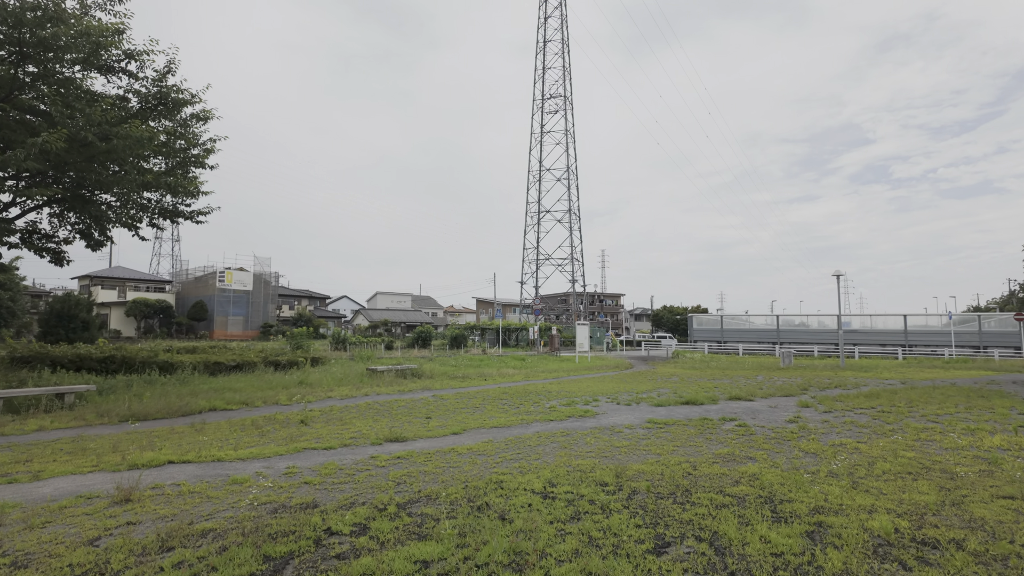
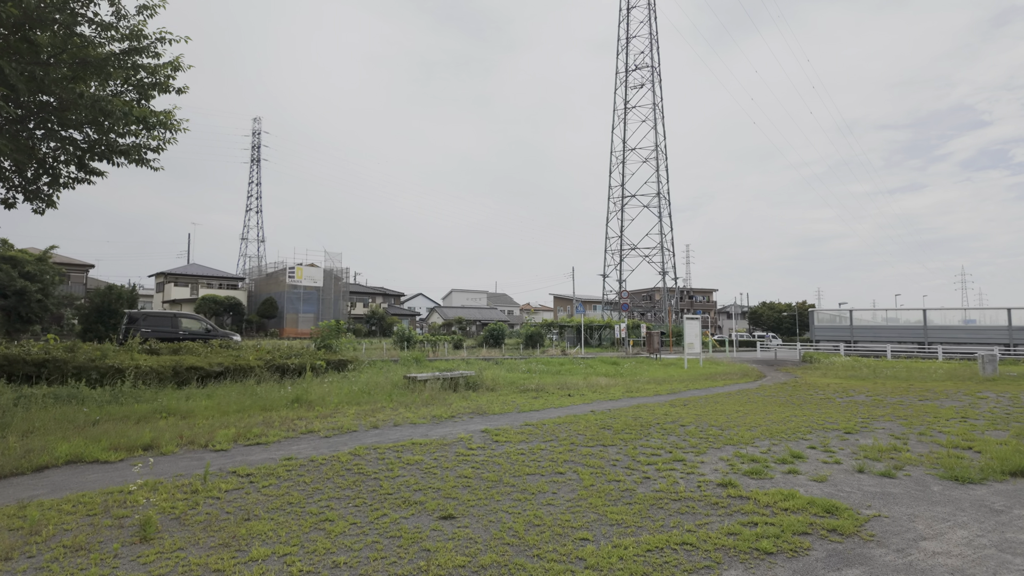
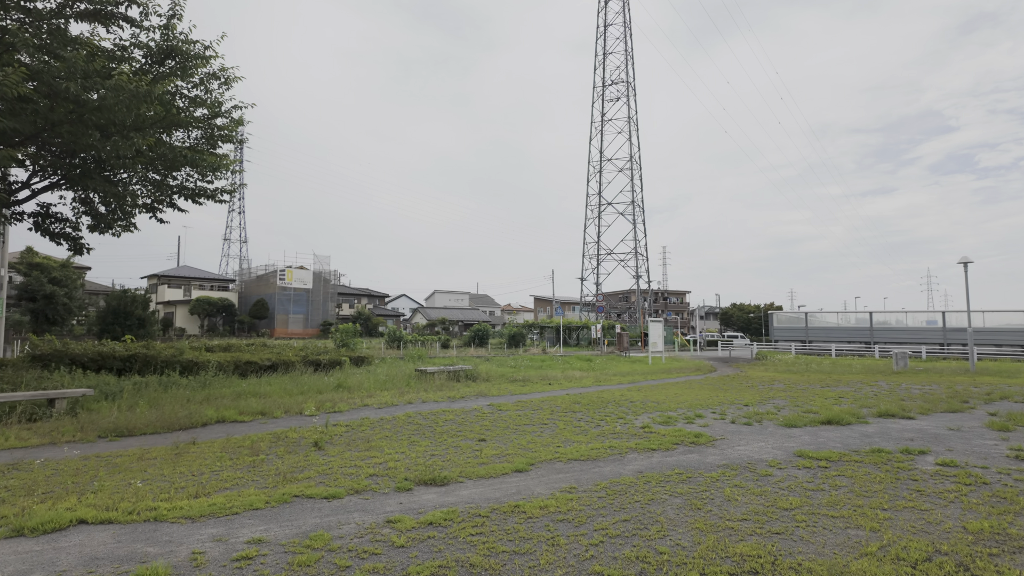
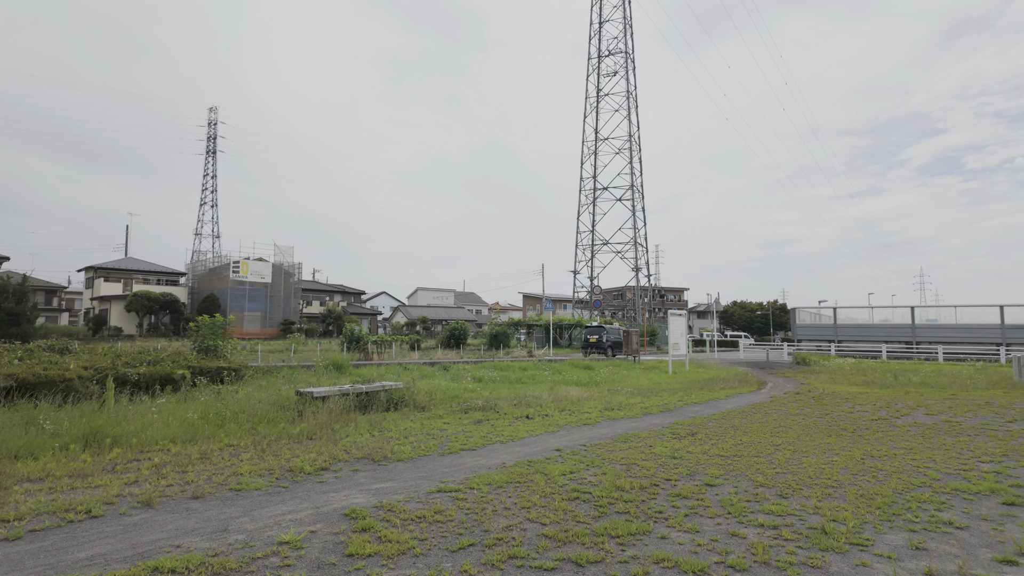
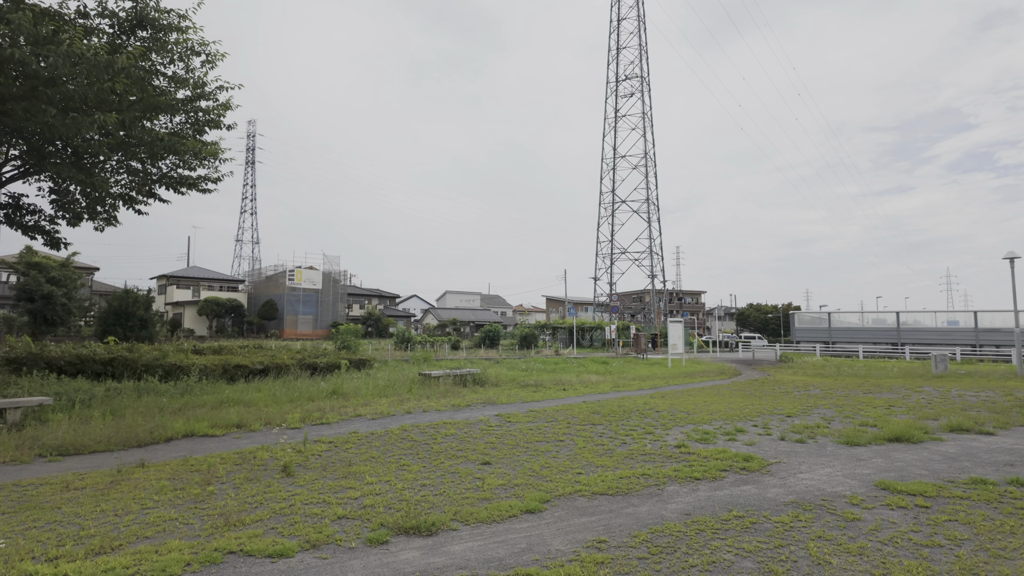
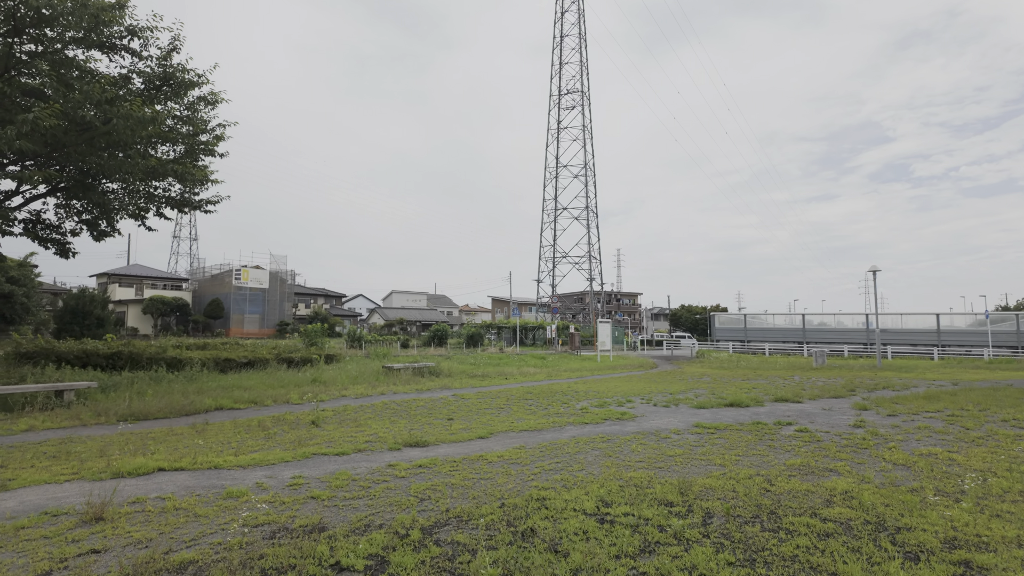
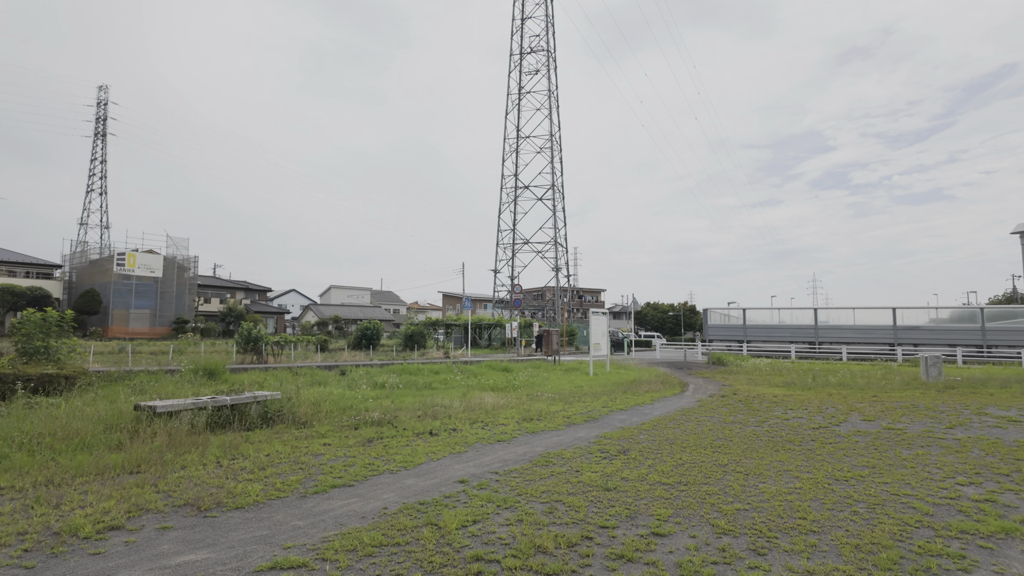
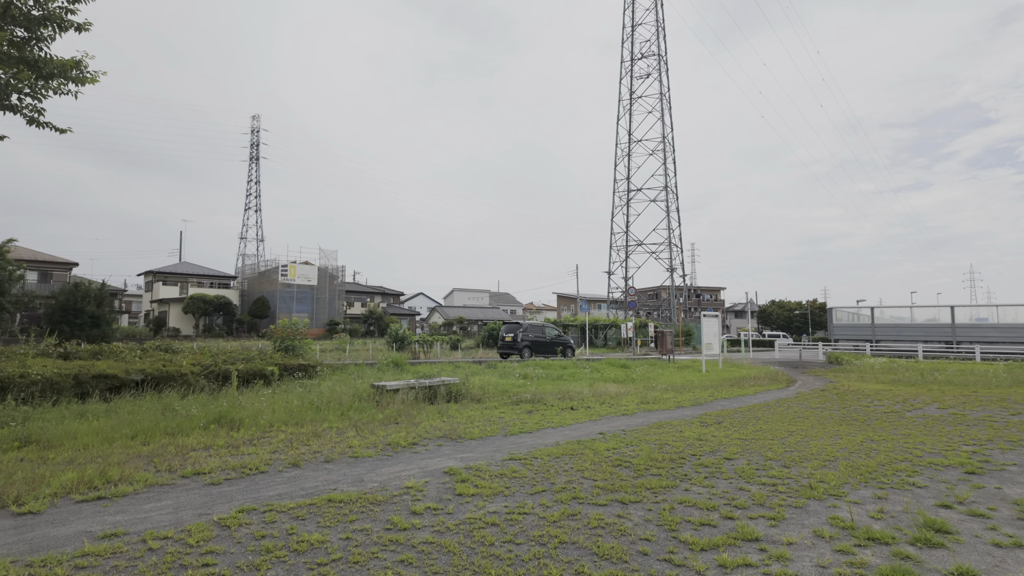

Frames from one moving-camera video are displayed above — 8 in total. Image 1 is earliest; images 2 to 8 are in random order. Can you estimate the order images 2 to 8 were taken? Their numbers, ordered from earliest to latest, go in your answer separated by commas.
6, 3, 5, 2, 8, 4, 7
